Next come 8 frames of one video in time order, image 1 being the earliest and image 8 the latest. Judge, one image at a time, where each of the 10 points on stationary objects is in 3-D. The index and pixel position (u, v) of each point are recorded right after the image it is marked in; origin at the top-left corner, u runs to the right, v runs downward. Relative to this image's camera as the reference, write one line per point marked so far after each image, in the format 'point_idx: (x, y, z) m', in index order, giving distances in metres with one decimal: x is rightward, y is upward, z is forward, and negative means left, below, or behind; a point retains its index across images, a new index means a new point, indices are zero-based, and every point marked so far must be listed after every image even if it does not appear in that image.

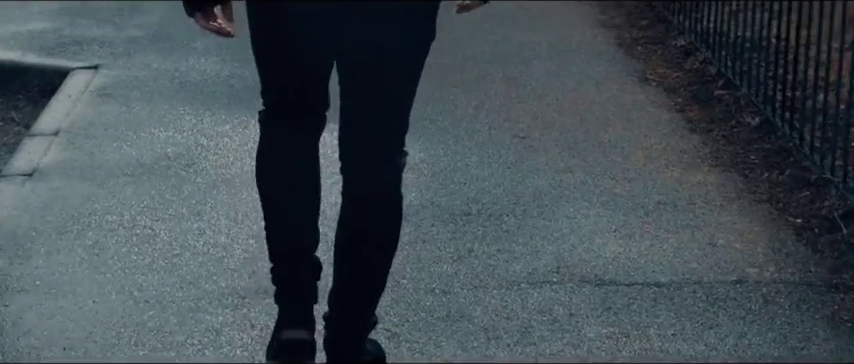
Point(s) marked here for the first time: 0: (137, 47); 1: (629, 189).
0: (-0.8, +0.4, +5.9) m
1: (+0.4, 0.0, +4.0) m
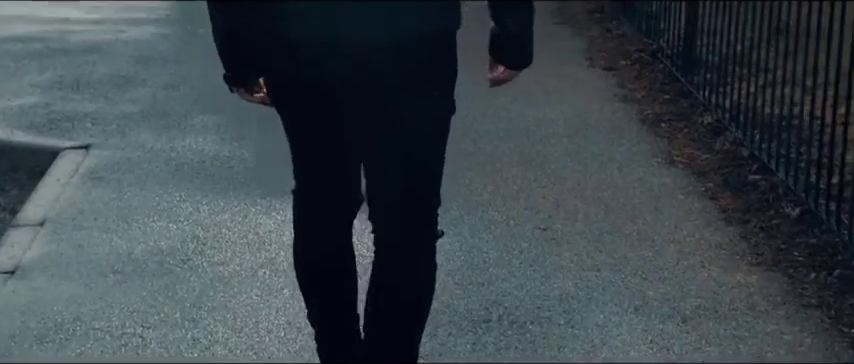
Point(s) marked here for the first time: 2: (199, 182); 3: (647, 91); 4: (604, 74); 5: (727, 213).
0: (-0.7, +0.1, +5.6) m
1: (+0.4, -0.2, +3.6) m
2: (-0.5, 0.0, +4.8) m
3: (+0.6, +0.3, +6.1) m
4: (+0.5, +0.3, +6.6) m
5: (+0.6, -0.1, +4.3) m
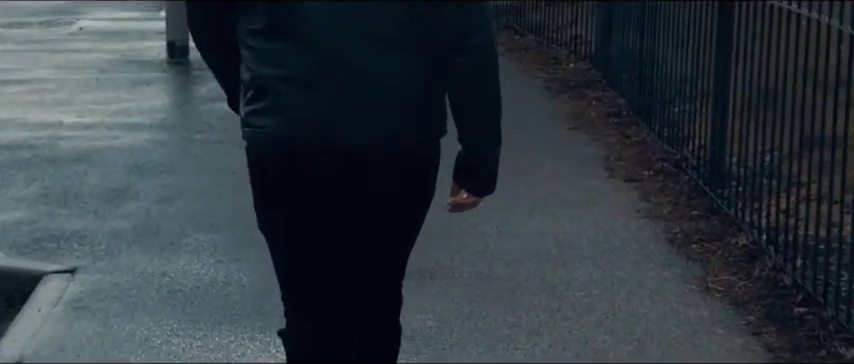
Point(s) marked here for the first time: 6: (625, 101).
0: (-0.7, -0.1, +5.2) m
1: (+0.4, -0.4, +3.2) m
2: (-0.5, -0.3, +4.4) m
3: (+0.6, -0.1, +5.7) m
4: (+0.6, 0.0, +6.2) m
5: (+0.6, -0.3, +3.9) m
6: (+0.7, +0.3, +8.1) m
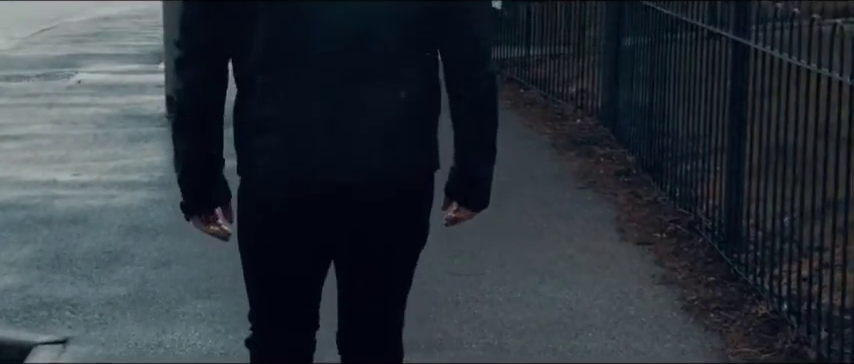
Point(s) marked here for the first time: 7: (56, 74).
0: (-0.7, -0.3, +5.0) m
1: (+0.4, -0.5, +3.0) m
2: (-0.5, -0.4, +4.2) m
3: (+0.7, -0.2, +5.5) m
4: (+0.6, -0.2, +6.0) m
5: (+0.6, -0.4, +3.7) m
6: (+0.7, +0.1, +7.9) m
7: (-1.9, +0.5, +11.2) m
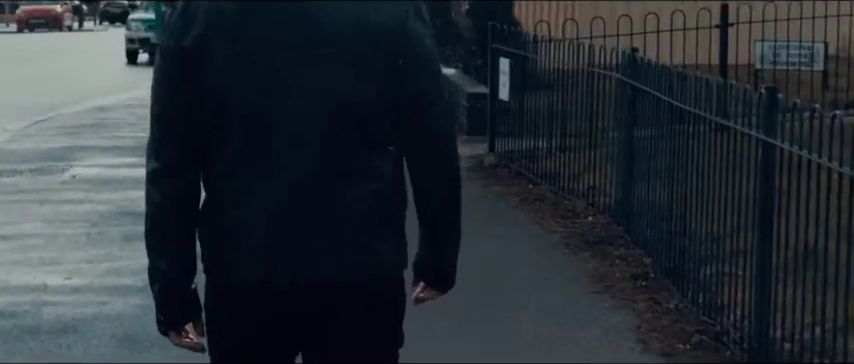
0: (-0.7, -0.5, +4.6) m
1: (+0.5, -0.7, +2.7) m
2: (-0.4, -0.6, +3.9) m
3: (+0.7, -0.5, +5.2) m
4: (+0.6, -0.5, +5.7) m
5: (+0.6, -0.6, +3.3) m
6: (+0.8, -0.3, +7.5) m
7: (-1.9, +0.1, +10.9) m
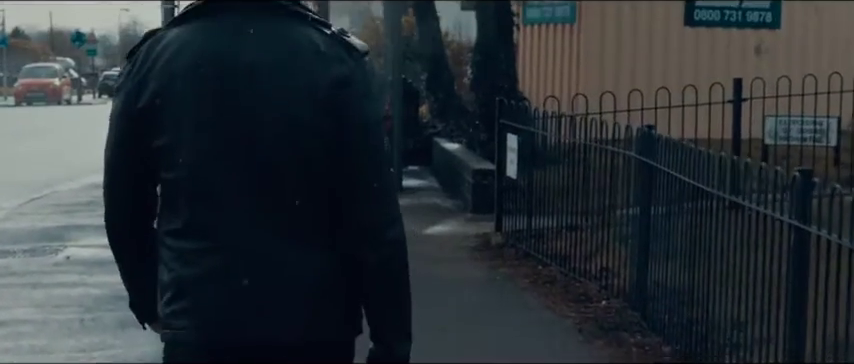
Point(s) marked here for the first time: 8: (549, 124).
0: (-0.6, -0.7, +4.3) m
1: (+0.5, -0.8, +2.3) m
2: (-0.4, -0.8, +3.5) m
3: (+0.7, -0.7, +4.8) m
4: (+0.6, -0.7, +5.3) m
5: (+0.7, -0.7, +3.0) m
6: (+0.8, -0.5, +7.2) m
7: (-1.8, -0.3, +10.6) m
8: (+0.6, +0.3, +11.1) m
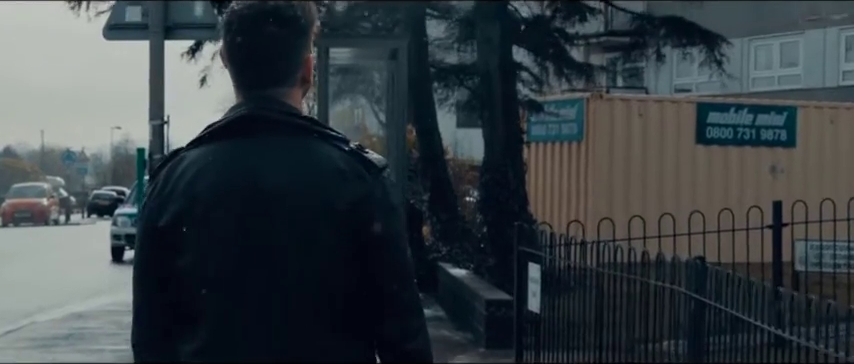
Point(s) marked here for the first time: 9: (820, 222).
0: (-0.6, -1.0, +3.2) m
1: (+0.6, -0.9, +1.3) m
2: (-0.3, -1.0, +2.5) m
3: (+0.8, -1.0, +3.8) m
4: (+0.7, -1.0, +4.3) m
5: (+0.8, -0.9, +1.9) m
6: (+0.9, -0.9, +6.2) m
7: (-1.8, -0.9, +9.5) m
8: (+0.7, -0.3, +10.1) m
9: (+2.2, -0.2, +12.1) m
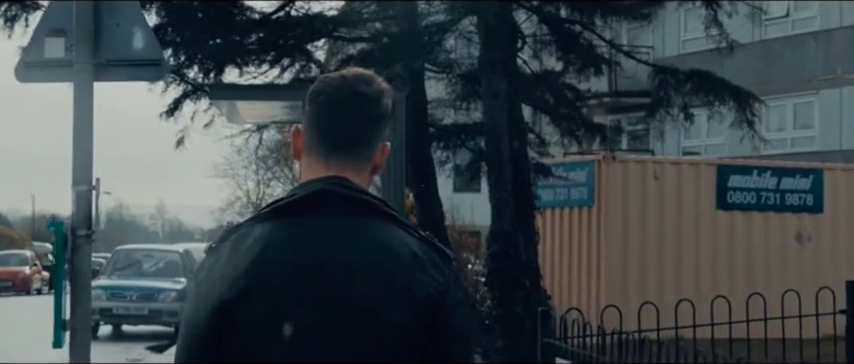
0: (-0.5, -1.0, +1.5) m
1: (+0.6, -1.0, -0.4) m
2: (-0.3, -1.0, +0.7) m
3: (+0.8, -1.1, +2.1) m
4: (+0.7, -1.1, +2.6) m
5: (+0.8, -1.0, +0.2) m
6: (+0.9, -1.1, +4.4) m
7: (-1.8, -1.2, +7.8) m
8: (+0.7, -0.6, +8.4) m
9: (+2.2, -0.6, +10.4) m
